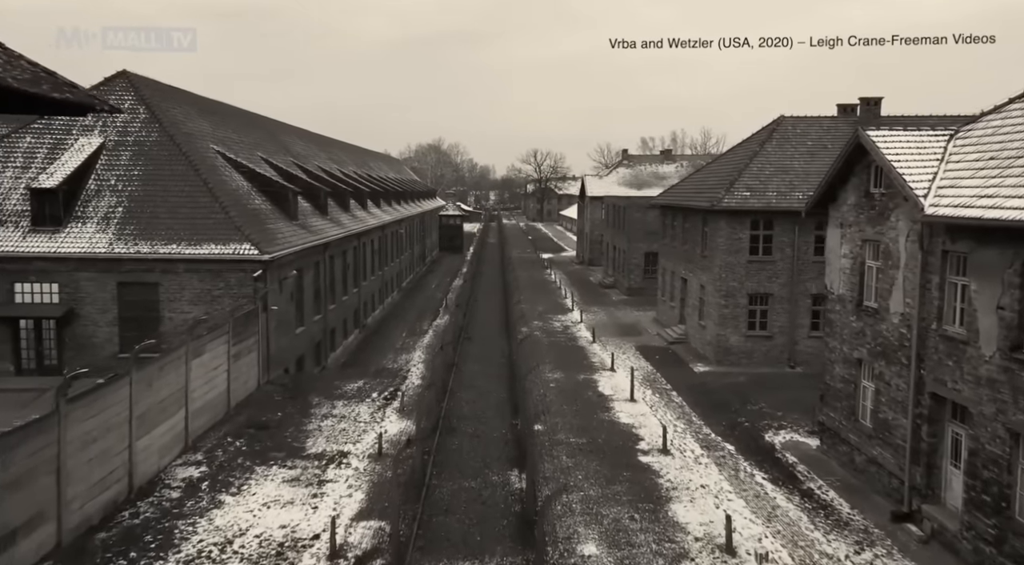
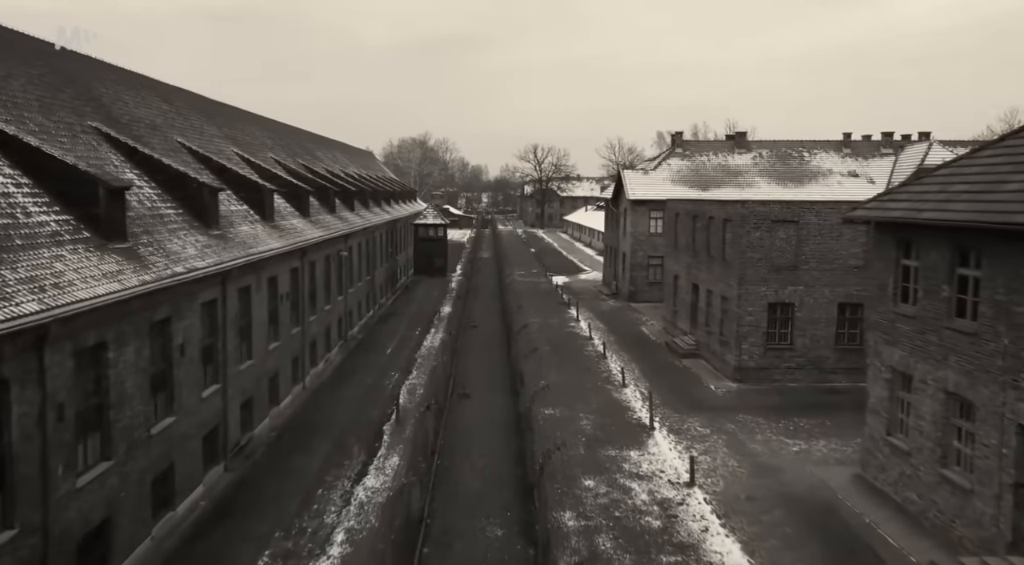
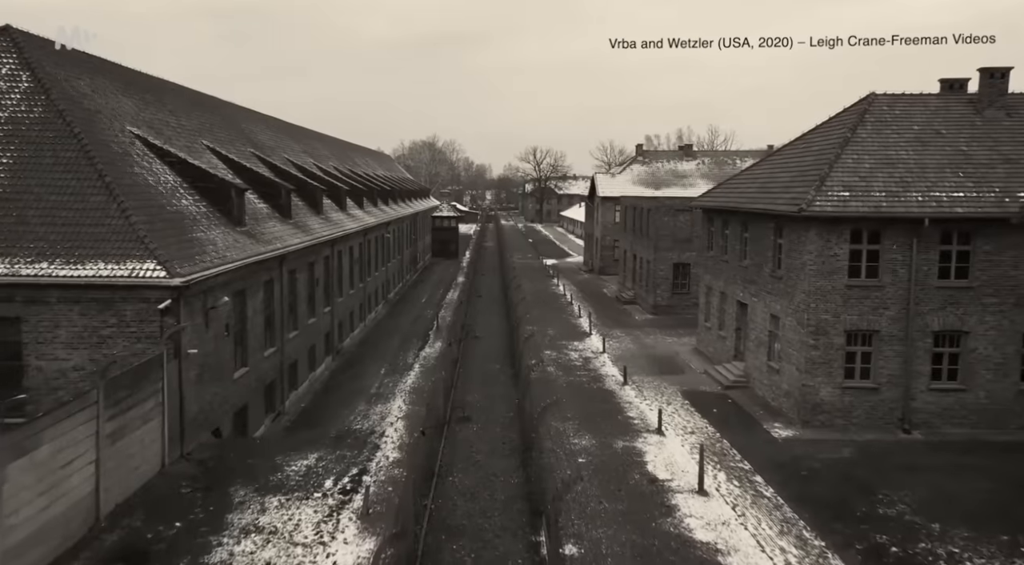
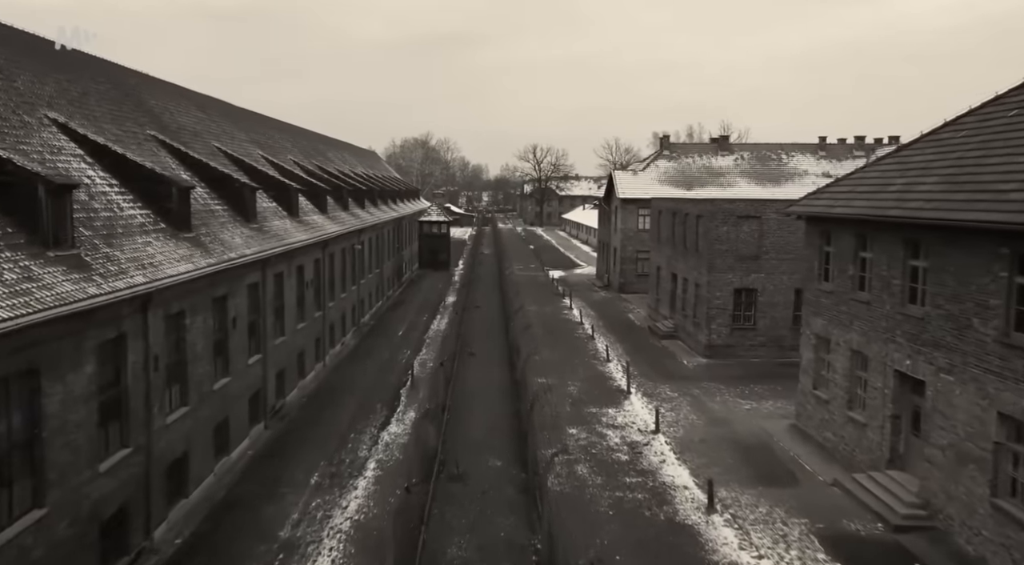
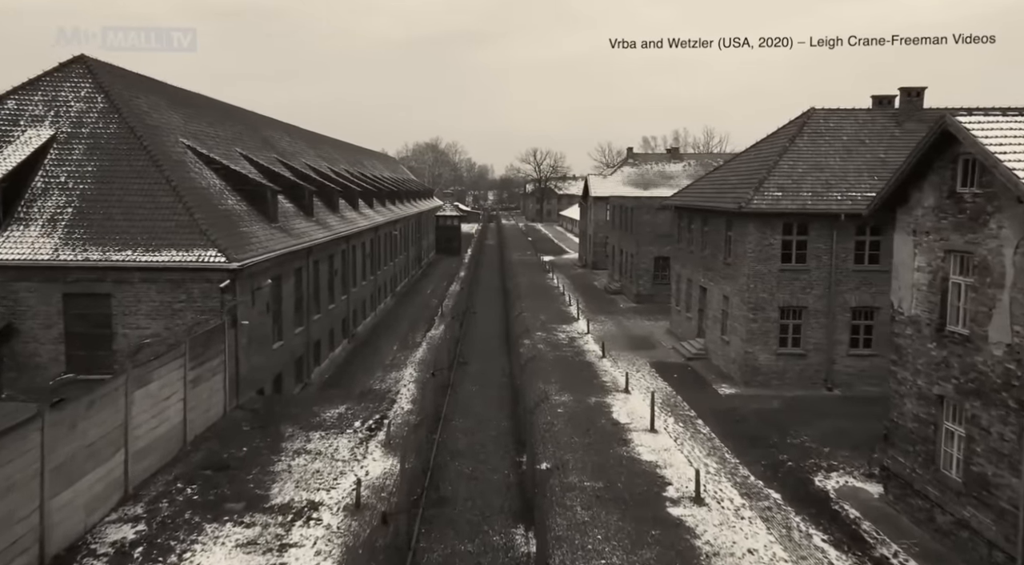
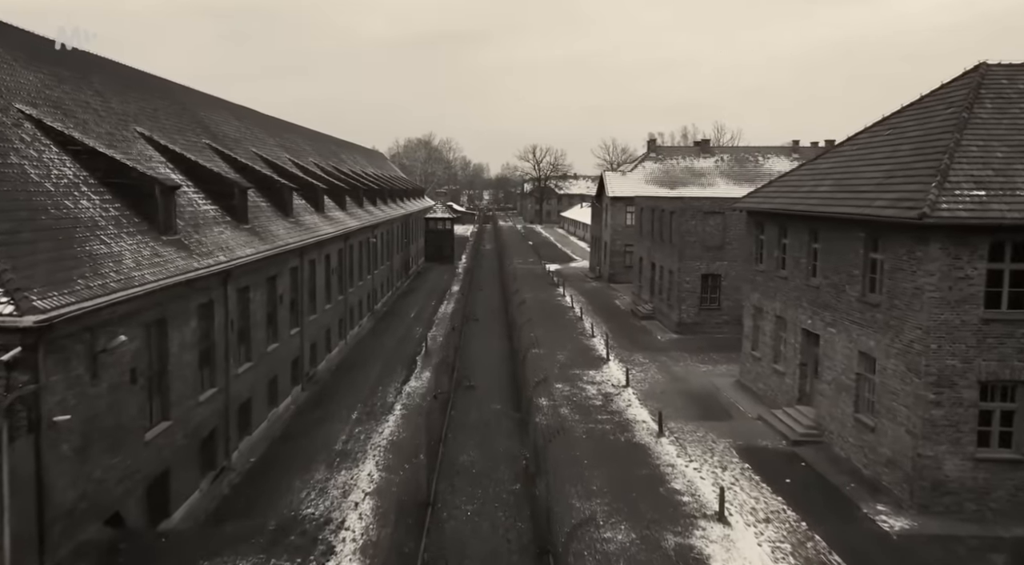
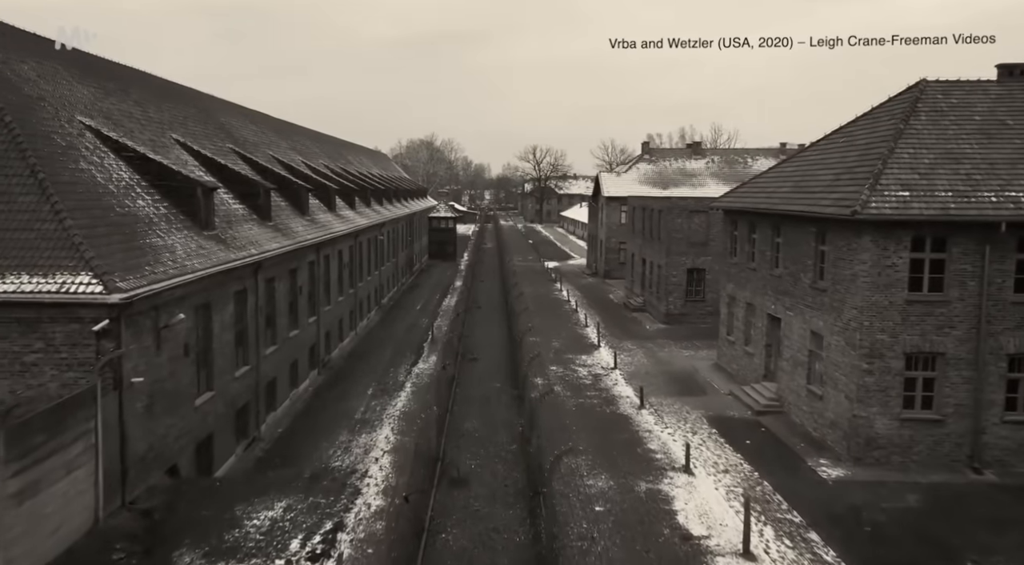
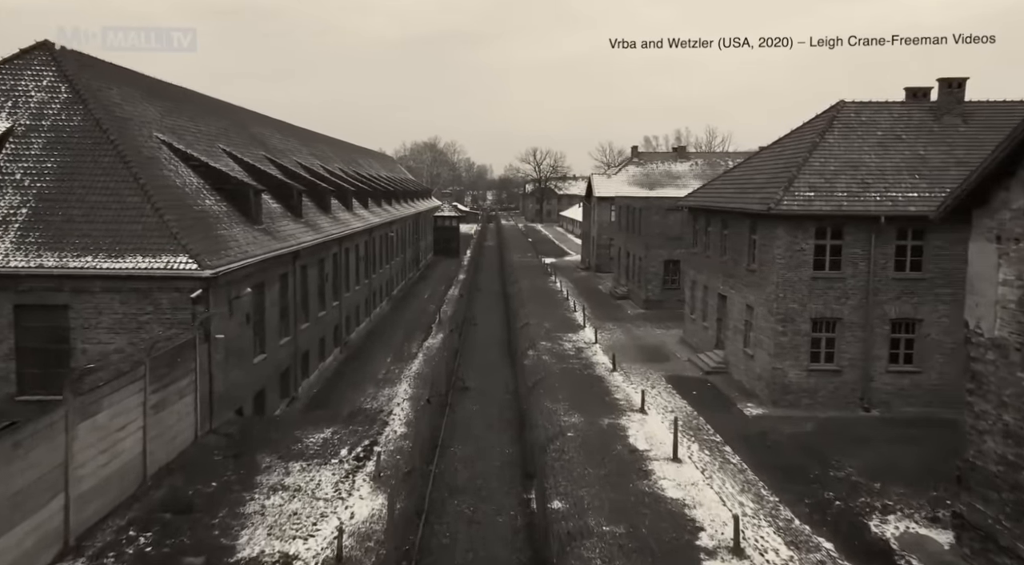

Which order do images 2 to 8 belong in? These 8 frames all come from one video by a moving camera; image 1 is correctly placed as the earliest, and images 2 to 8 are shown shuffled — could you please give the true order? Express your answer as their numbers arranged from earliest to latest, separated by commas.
5, 8, 3, 7, 6, 4, 2
